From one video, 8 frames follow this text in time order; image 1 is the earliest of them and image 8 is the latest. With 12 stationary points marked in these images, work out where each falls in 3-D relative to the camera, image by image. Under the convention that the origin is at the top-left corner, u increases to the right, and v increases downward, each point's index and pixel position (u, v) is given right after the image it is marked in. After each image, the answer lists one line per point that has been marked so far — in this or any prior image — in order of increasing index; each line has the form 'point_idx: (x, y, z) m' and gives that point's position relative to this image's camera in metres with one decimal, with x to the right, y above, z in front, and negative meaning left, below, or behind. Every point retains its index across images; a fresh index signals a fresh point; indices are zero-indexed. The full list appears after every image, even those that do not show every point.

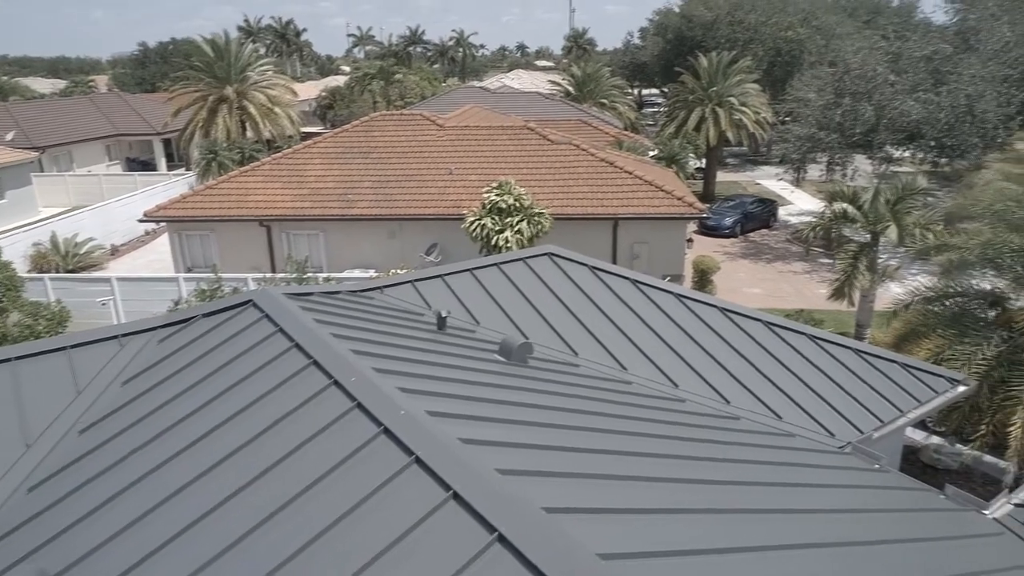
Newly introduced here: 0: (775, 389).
0: (+3.1, -1.2, +8.2) m
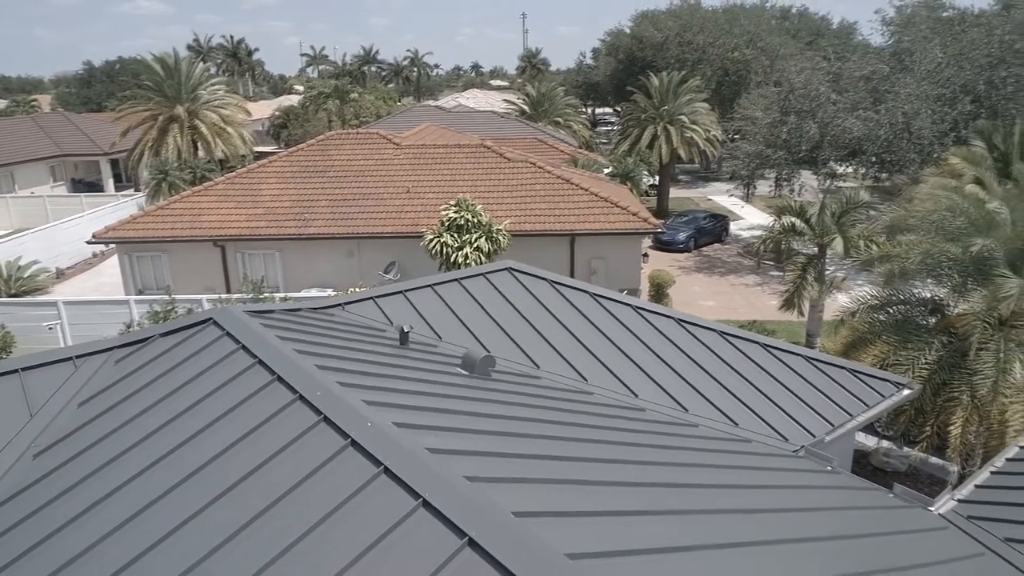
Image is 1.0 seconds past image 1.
0: (+2.6, -1.3, +8.5) m
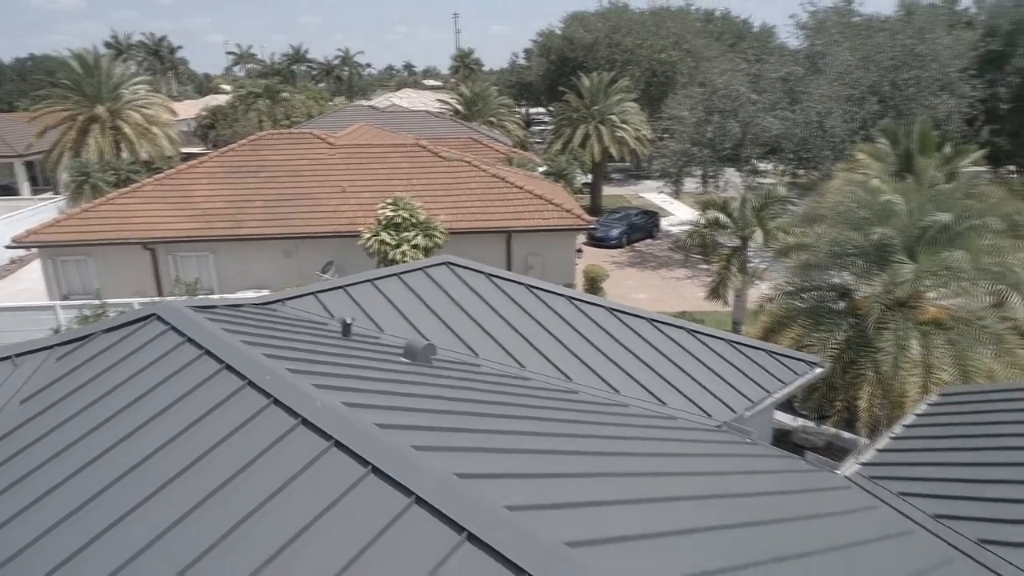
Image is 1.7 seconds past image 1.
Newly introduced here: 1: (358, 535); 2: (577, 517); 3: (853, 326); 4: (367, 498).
0: (+1.9, -1.1, +9.0) m
1: (-0.8, -1.3, +4.0) m
2: (+0.4, -1.3, +4.2) m
3: (+5.8, -0.6, +12.2) m
4: (-0.8, -1.2, +4.1) m
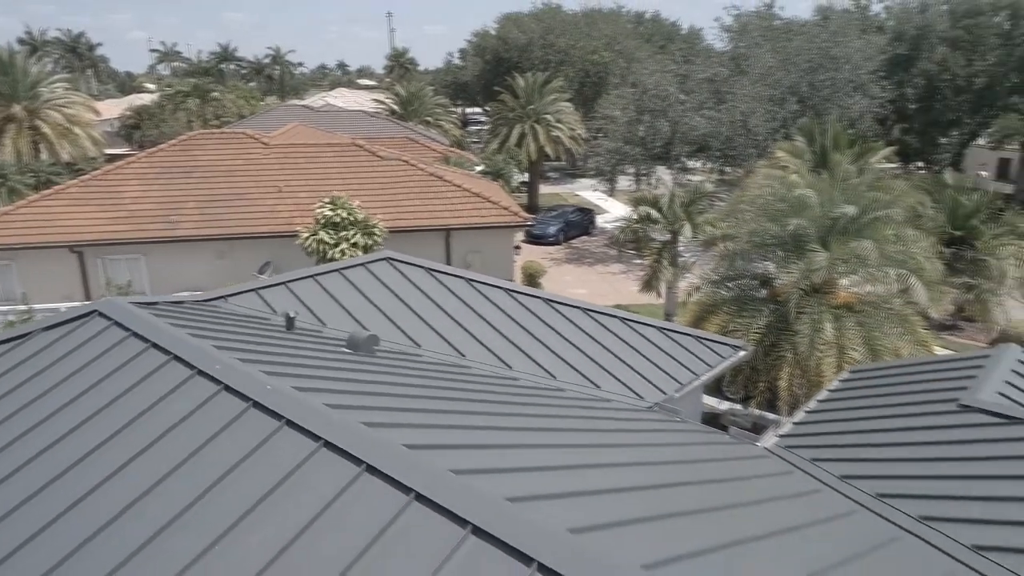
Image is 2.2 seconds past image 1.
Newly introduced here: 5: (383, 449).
0: (+1.1, -1.0, +9.5) m
1: (-1.2, -1.2, +4.3) m
2: (+0.1, -1.2, +4.5) m
3: (+4.8, -0.4, +13.0) m
4: (-1.2, -1.1, +4.4) m
5: (-0.8, -1.0, +4.4) m
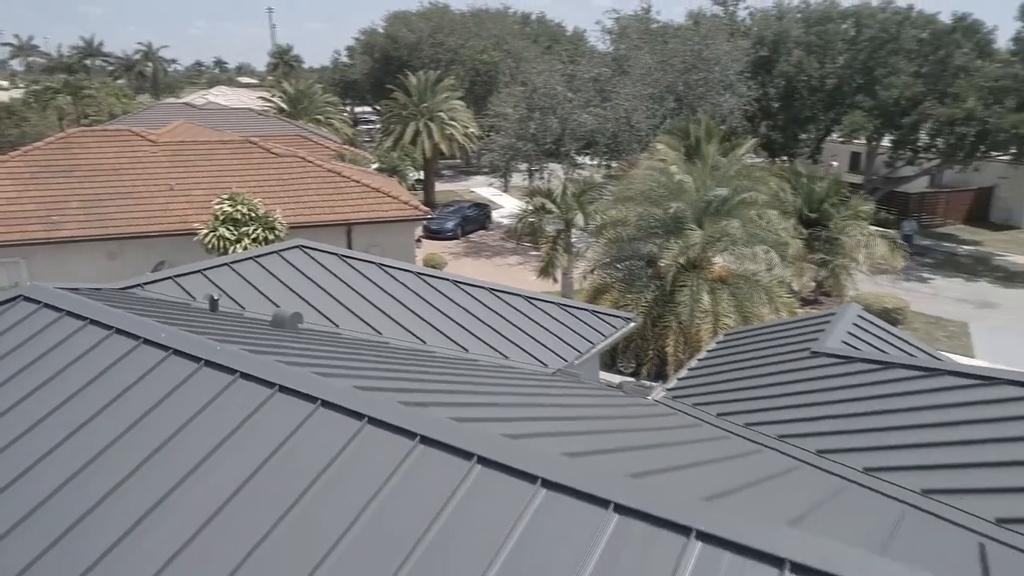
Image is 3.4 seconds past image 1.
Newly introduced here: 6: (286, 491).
0: (-0.1, -0.7, +10.4) m
1: (-1.6, -1.0, +4.8) m
2: (-0.5, -0.9, +5.3) m
3: (+3.0, 0.0, +14.4) m
4: (-1.6, -0.9, +5.0) m
5: (-1.3, -0.7, +5.0) m
6: (-1.4, -1.2, +4.4) m
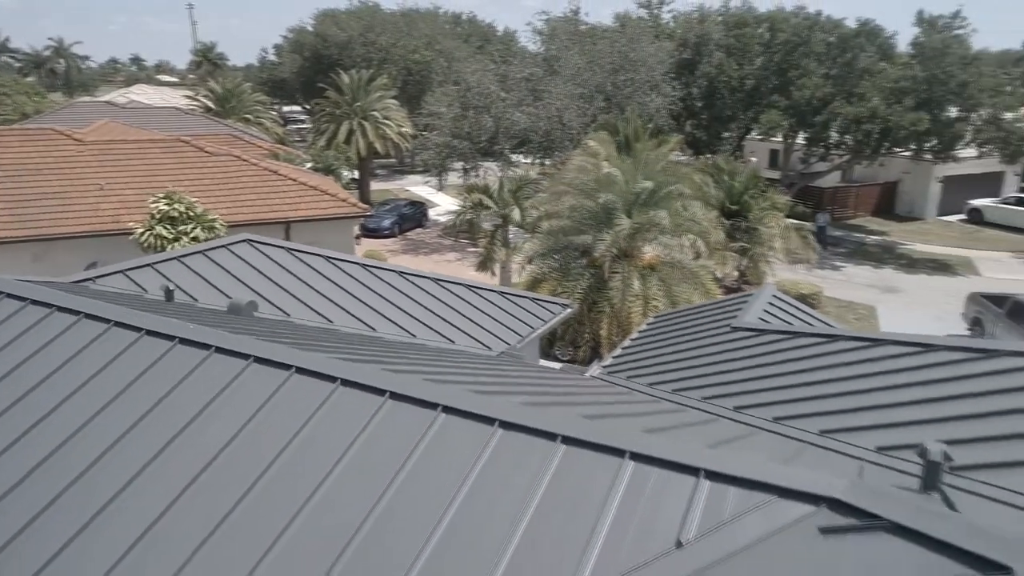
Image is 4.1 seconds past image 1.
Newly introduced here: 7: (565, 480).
0: (-1.0, -0.5, +10.9) m
1: (-1.9, -0.8, +5.3) m
2: (-0.8, -0.7, +5.8) m
3: (+1.7, +0.2, +15.2) m
4: (-2.0, -0.7, +5.4) m
5: (-1.6, -0.6, +5.5) m
6: (-1.7, -1.1, +4.9) m
7: (+0.3, -1.1, +4.2) m
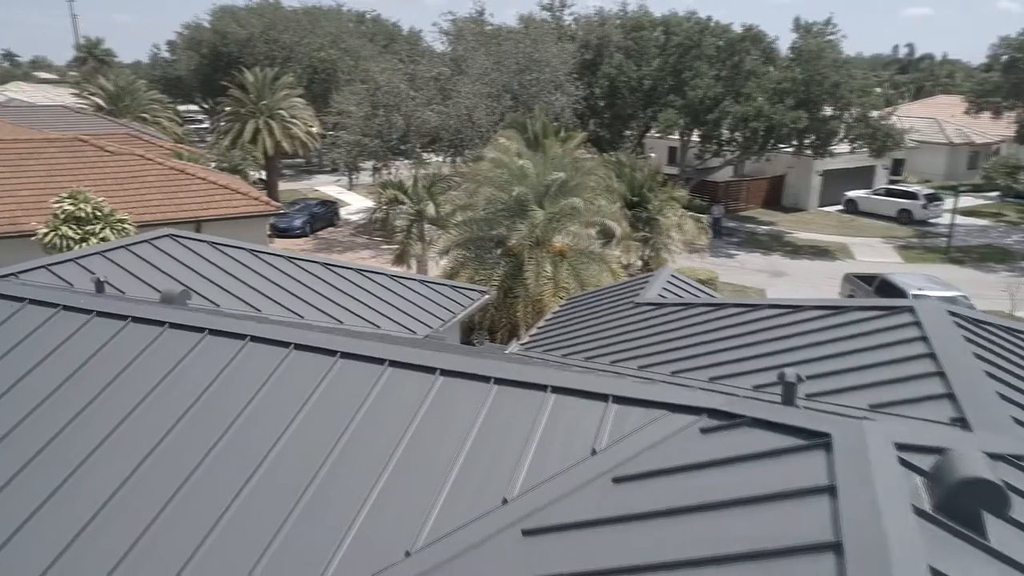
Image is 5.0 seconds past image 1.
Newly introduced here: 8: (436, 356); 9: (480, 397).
0: (-2.2, -0.3, +11.5) m
1: (-2.5, -0.7, +5.8) m
2: (-1.5, -0.5, +6.5) m
3: (-0.1, +0.5, +16.1) m
4: (-2.5, -0.6, +5.9) m
5: (-2.2, -0.4, +6.0) m
6: (-2.1, -0.9, +5.4) m
7: (-0.1, -0.9, +4.9) m
8: (-0.6, -0.5, +5.5) m
9: (-0.2, -0.8, +5.1) m
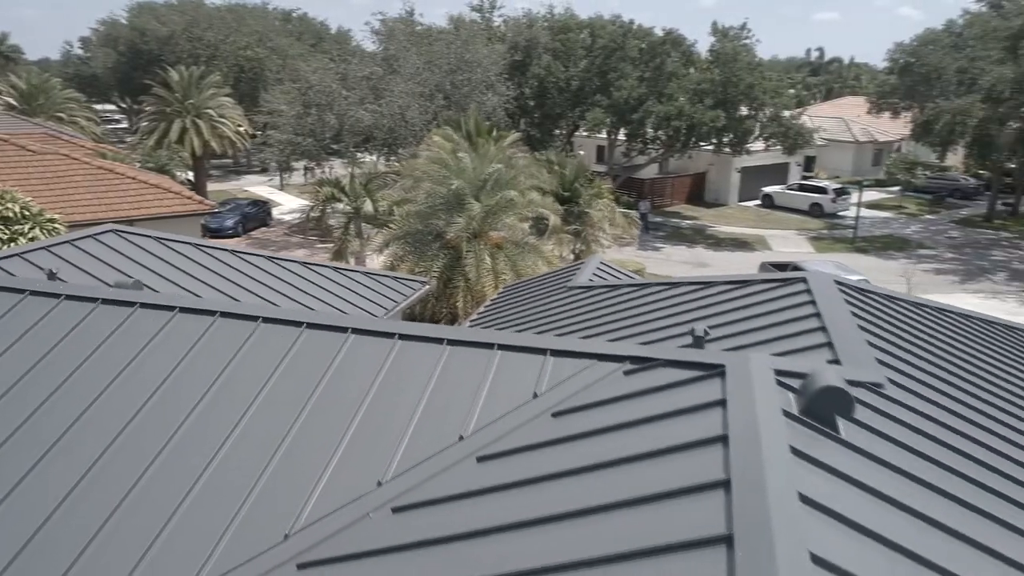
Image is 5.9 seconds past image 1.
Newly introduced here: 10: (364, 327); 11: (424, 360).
0: (-3.2, -0.2, +11.9) m
1: (-2.9, -0.5, +6.2) m
2: (-2.0, -0.3, +7.0) m
3: (-1.6, +0.7, +16.7) m
4: (-3.0, -0.4, +6.4) m
5: (-2.7, -0.2, +6.5) m
6: (-2.6, -0.7, +5.9) m
7: (-0.5, -0.7, +5.6) m
8: (-1.1, -0.3, +6.2) m
9: (-0.6, -0.6, +5.8) m
10: (-1.3, -0.4, +6.1) m
11: (-0.7, -0.6, +5.7) m
